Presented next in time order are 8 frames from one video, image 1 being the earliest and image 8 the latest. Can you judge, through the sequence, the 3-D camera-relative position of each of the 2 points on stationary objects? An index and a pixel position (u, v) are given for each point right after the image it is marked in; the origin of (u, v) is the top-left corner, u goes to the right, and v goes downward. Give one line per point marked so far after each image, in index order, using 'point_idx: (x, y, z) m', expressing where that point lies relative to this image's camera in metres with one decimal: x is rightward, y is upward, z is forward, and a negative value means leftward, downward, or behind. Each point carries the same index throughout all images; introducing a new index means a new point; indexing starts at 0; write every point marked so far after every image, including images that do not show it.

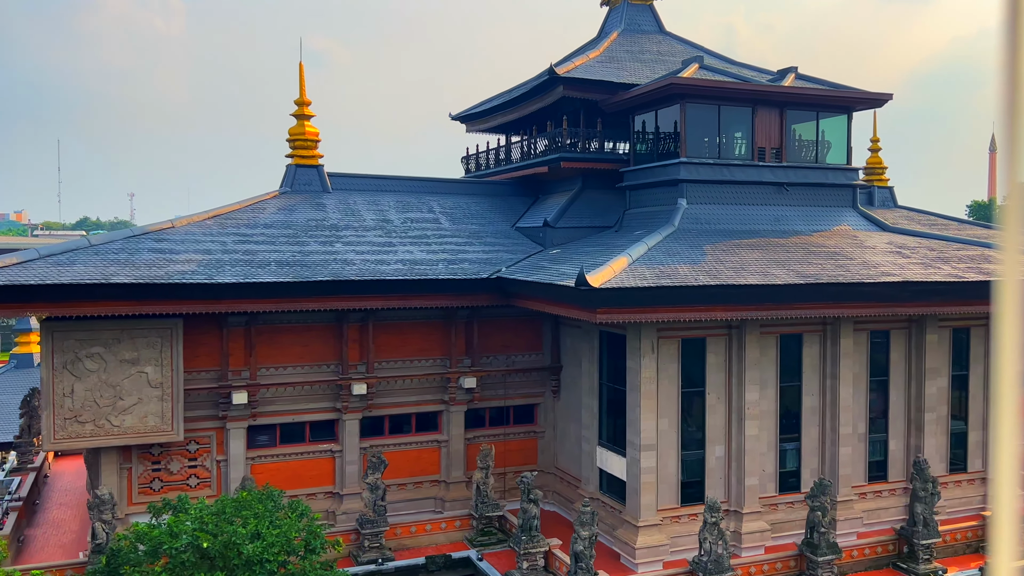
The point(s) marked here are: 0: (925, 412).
0: (+8.1, -2.4, +17.9) m
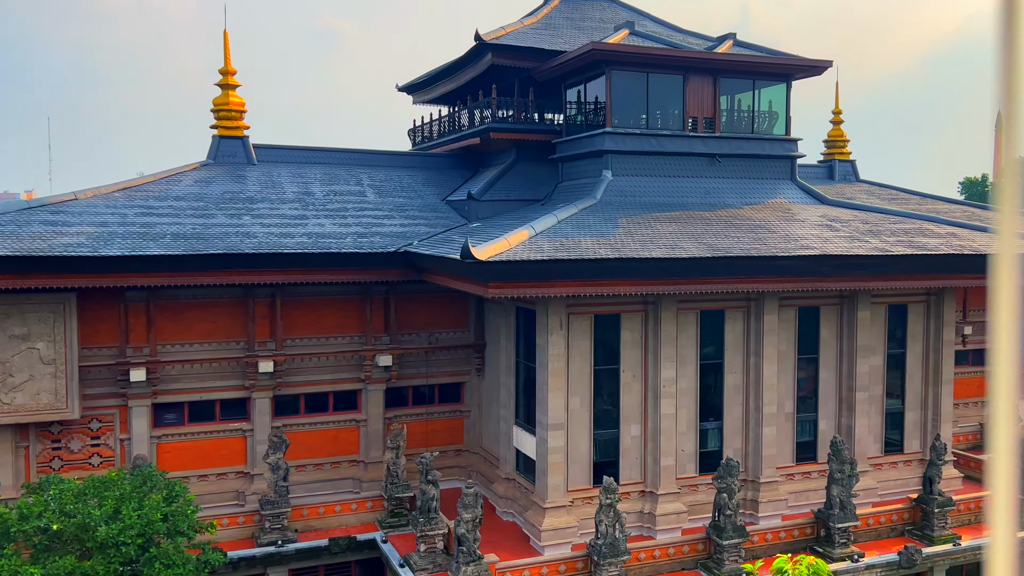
0: (+6.5, -1.9, +17.3) m
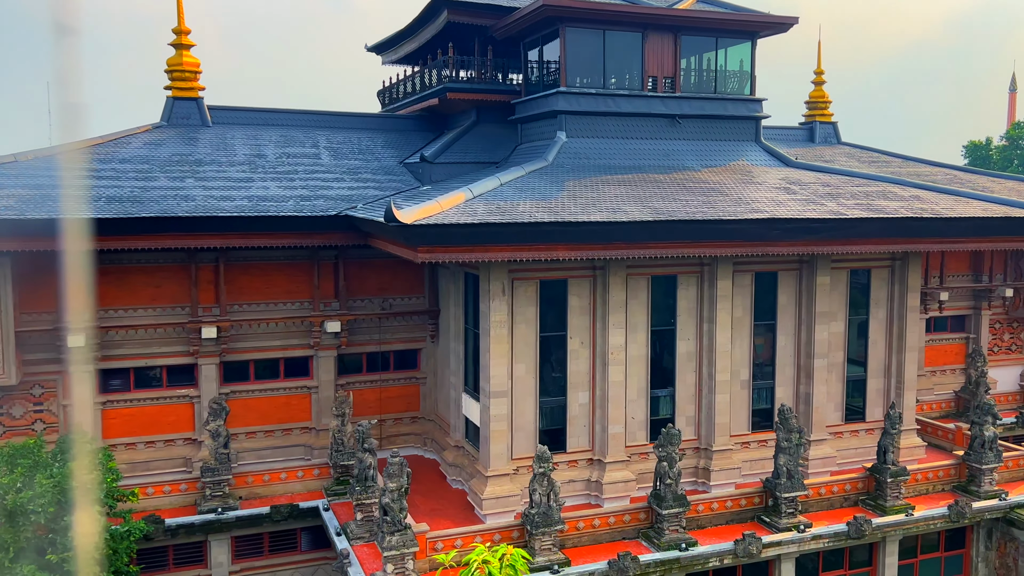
0: (+5.6, -1.3, +16.9) m
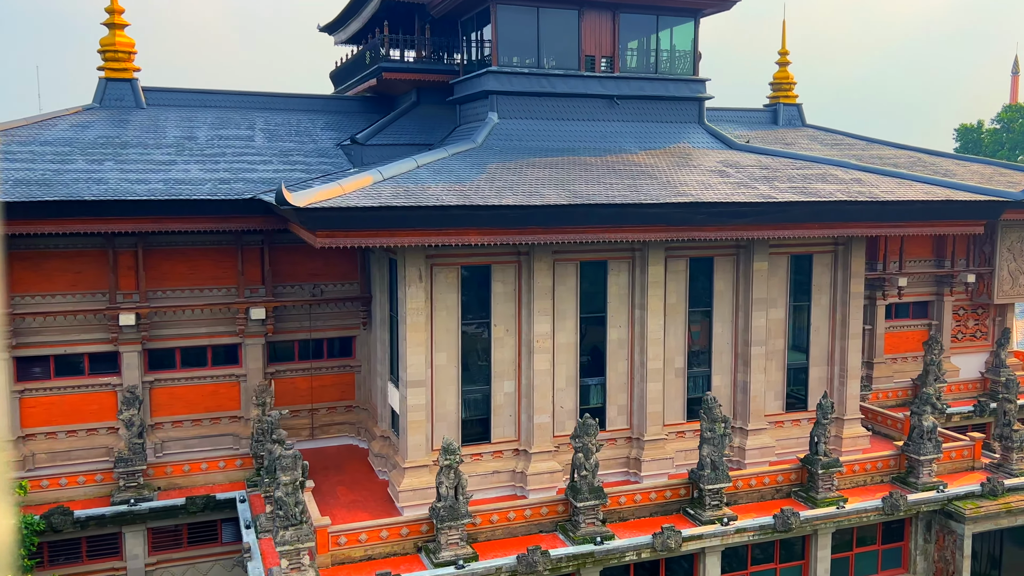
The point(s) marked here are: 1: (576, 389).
0: (+4.3, -1.0, +16.4) m
1: (+1.1, -1.7, +15.5) m
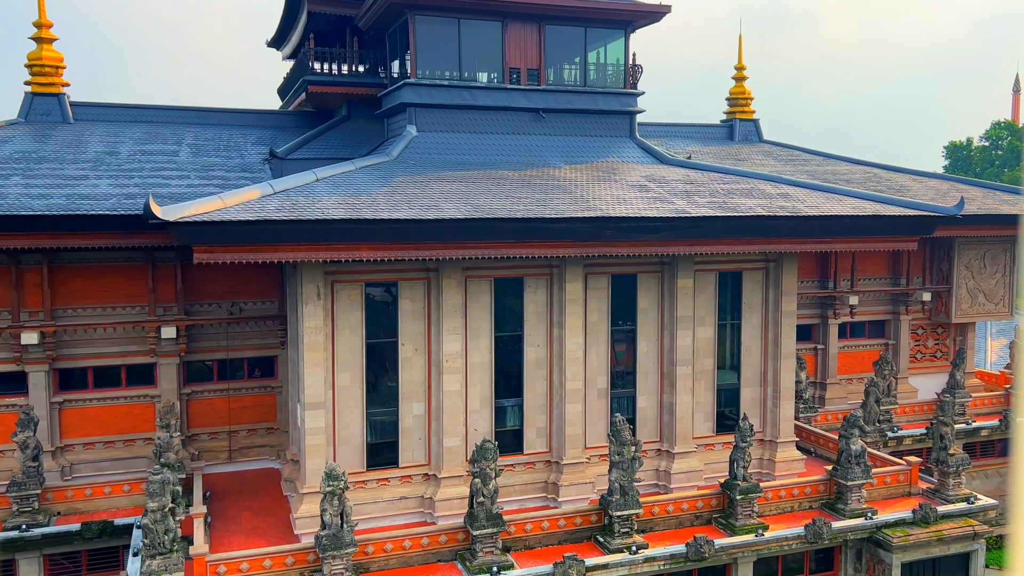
0: (+2.9, -1.3, +15.9) m
1: (-0.4, -2.0, +15.0) m
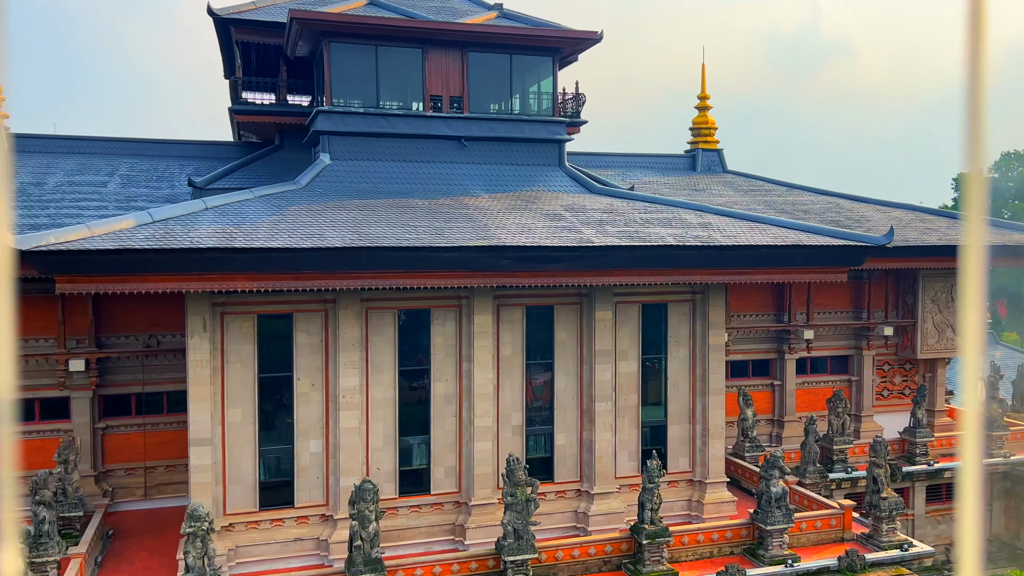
0: (+1.4, -1.9, +15.2) m
1: (-1.9, -2.5, +14.4) m
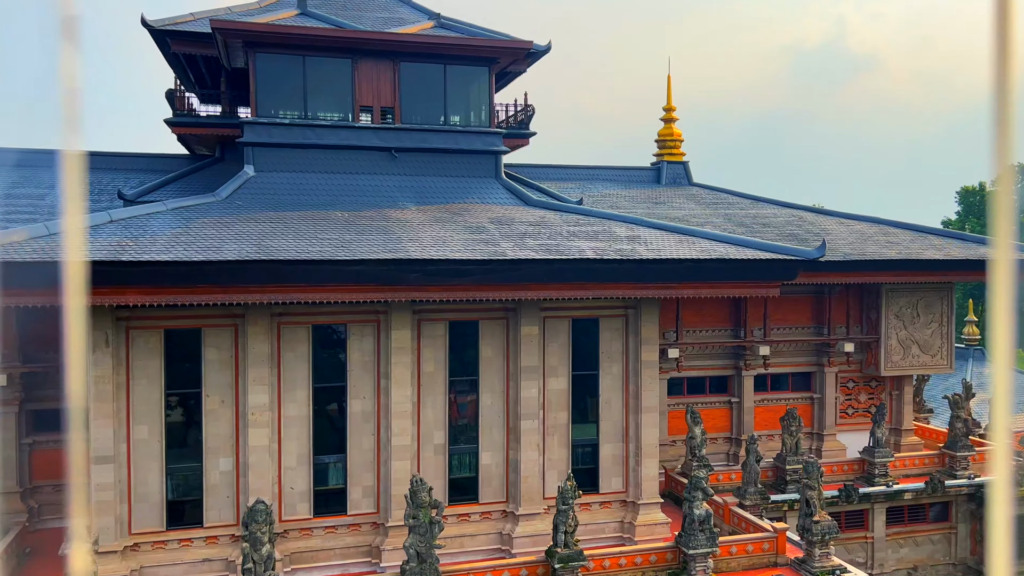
0: (+0.2, -2.1, +14.8) m
1: (-3.1, -2.8, +14.0) m
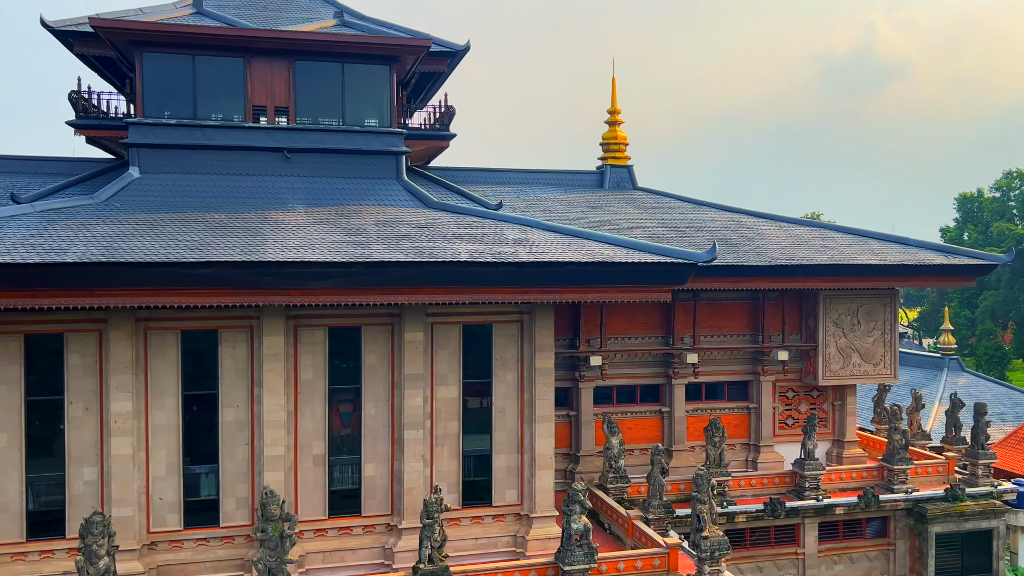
0: (-1.7, -2.2, +14.3) m
1: (-5.0, -2.8, +13.6) m
